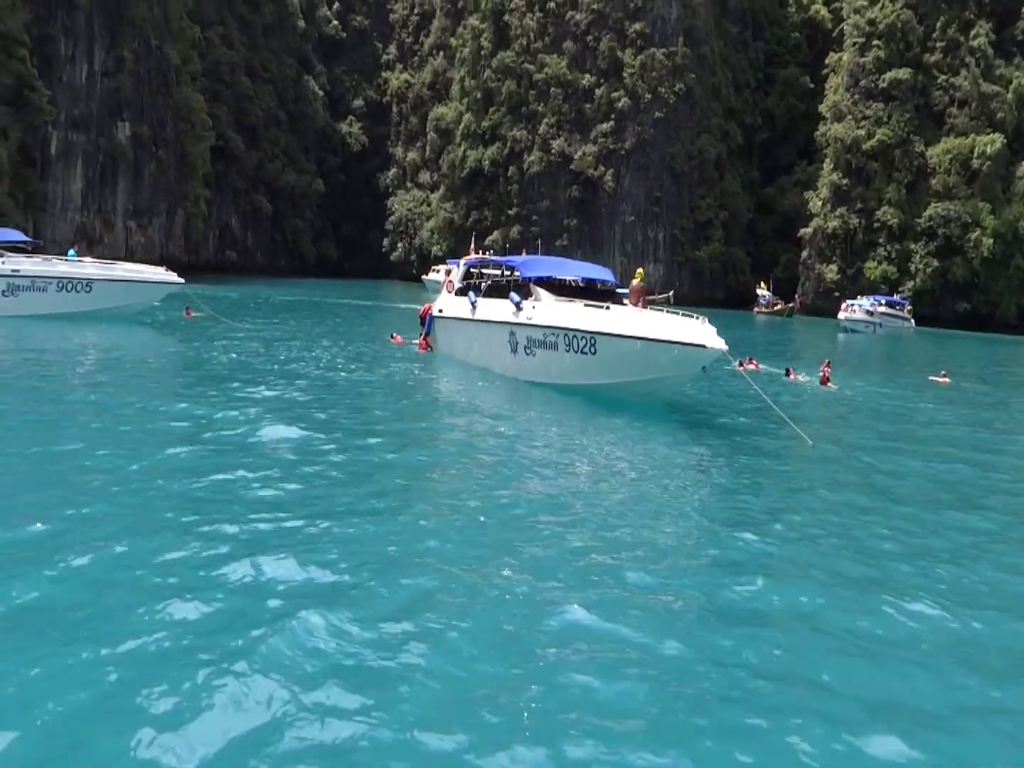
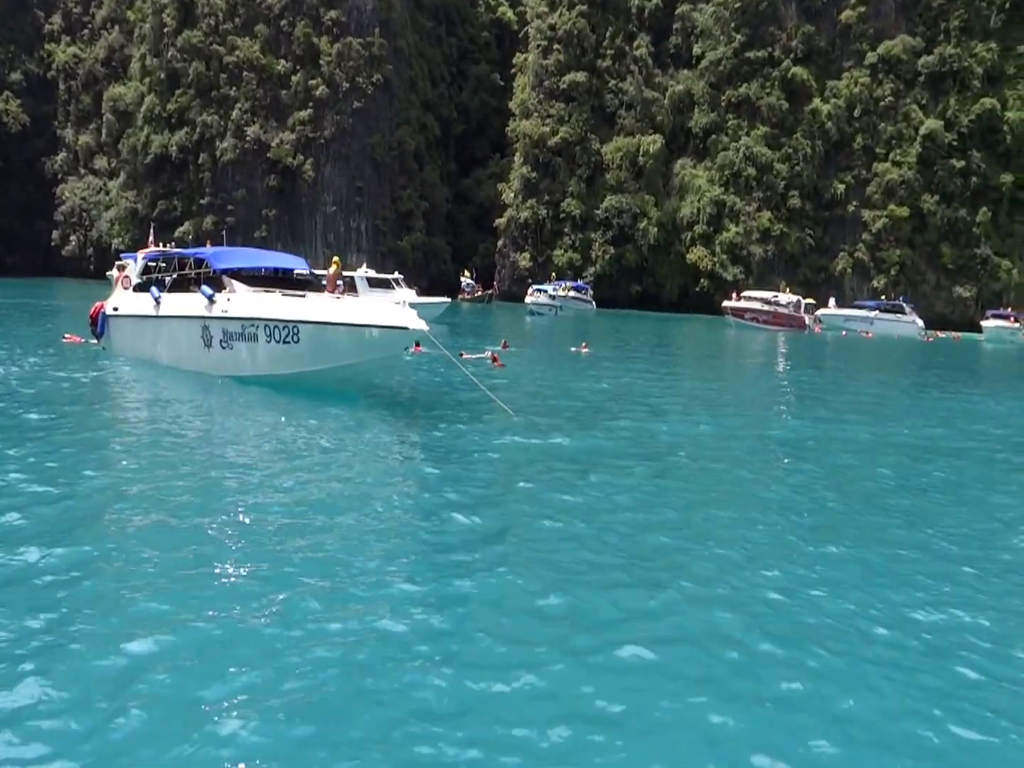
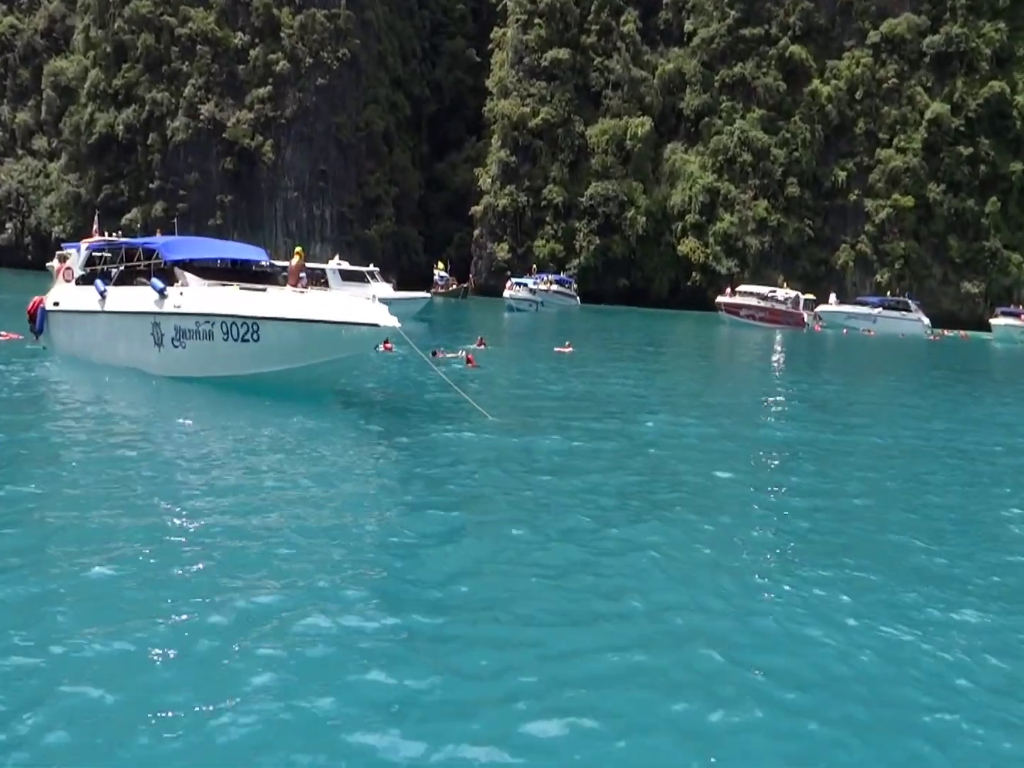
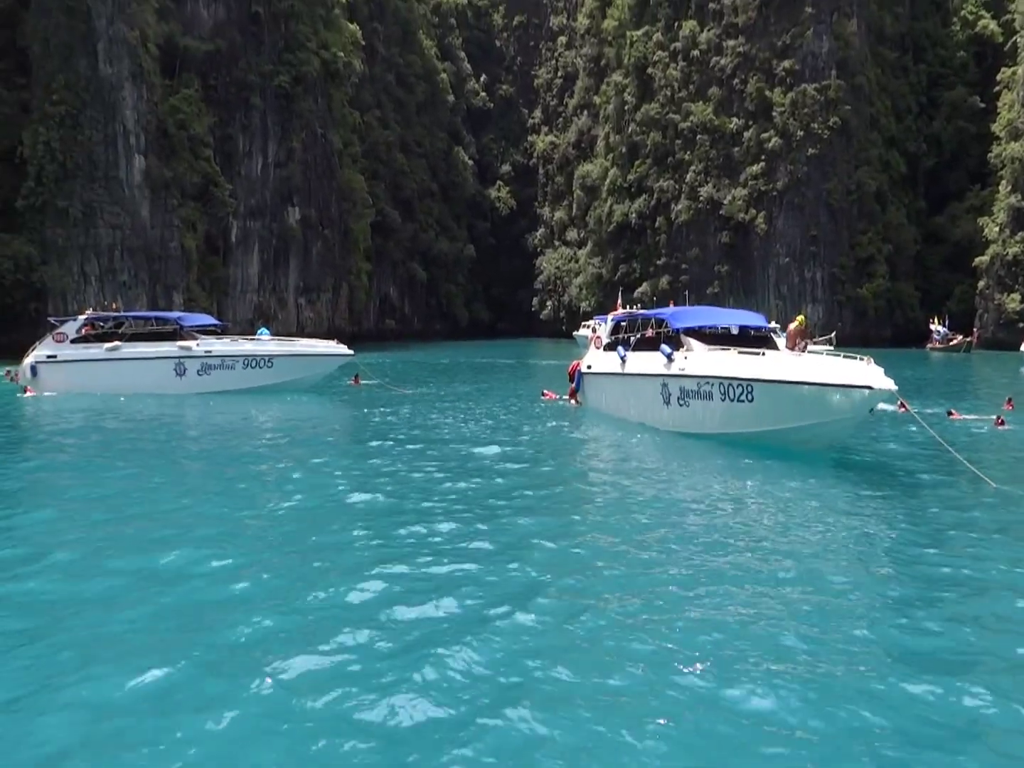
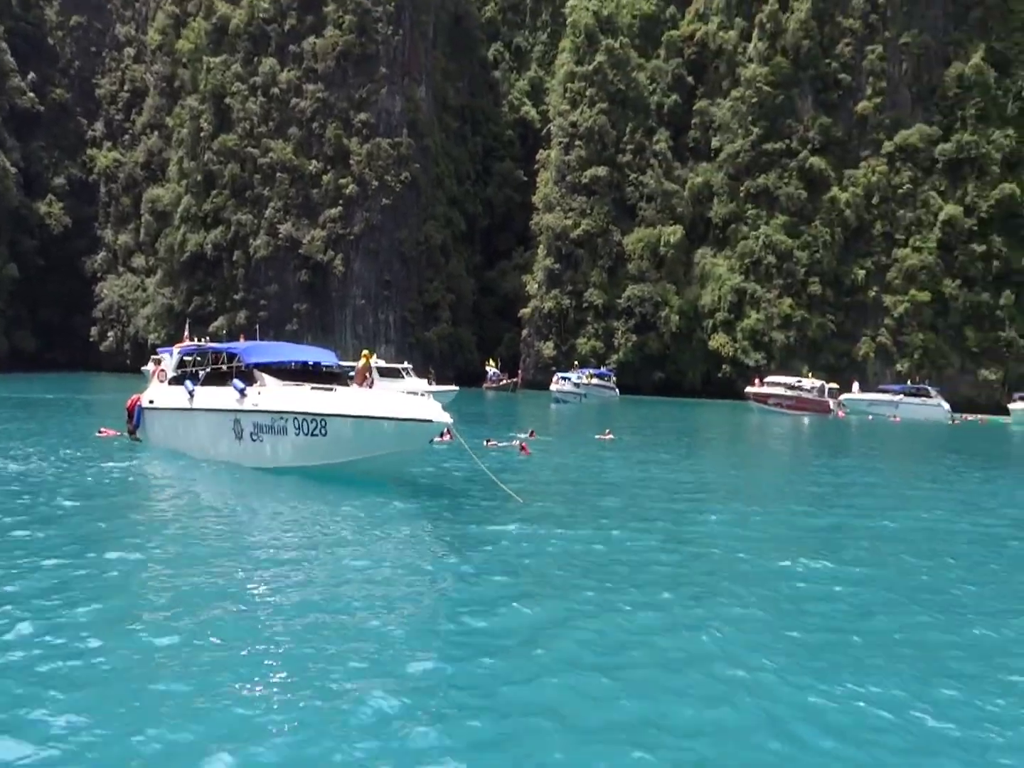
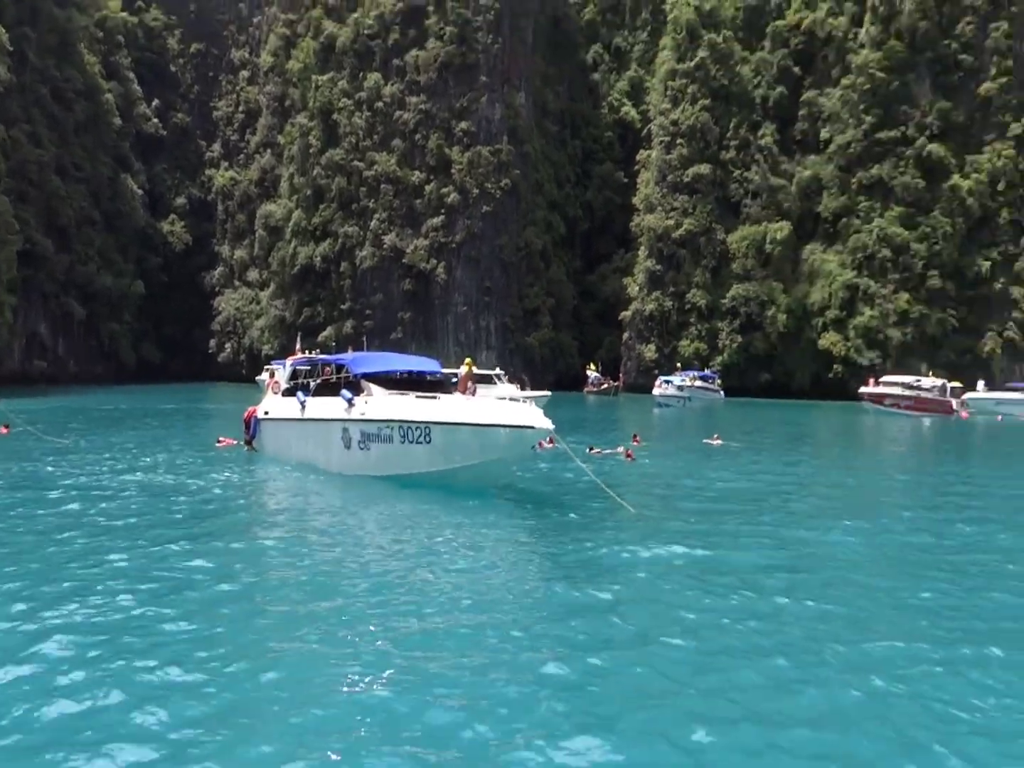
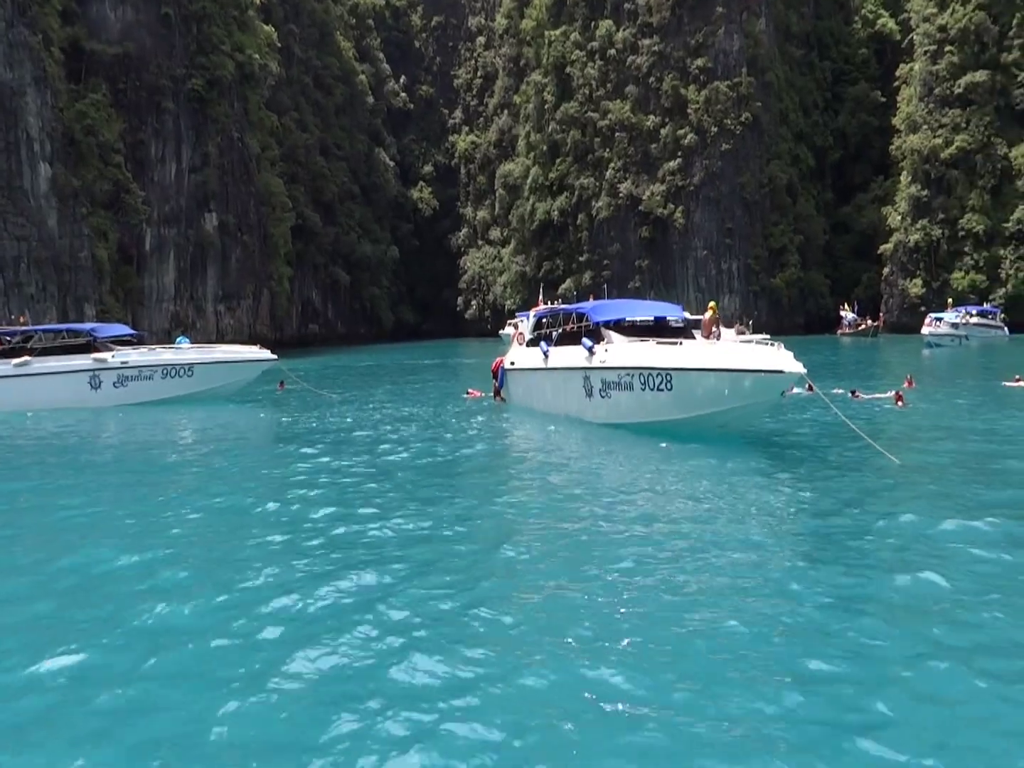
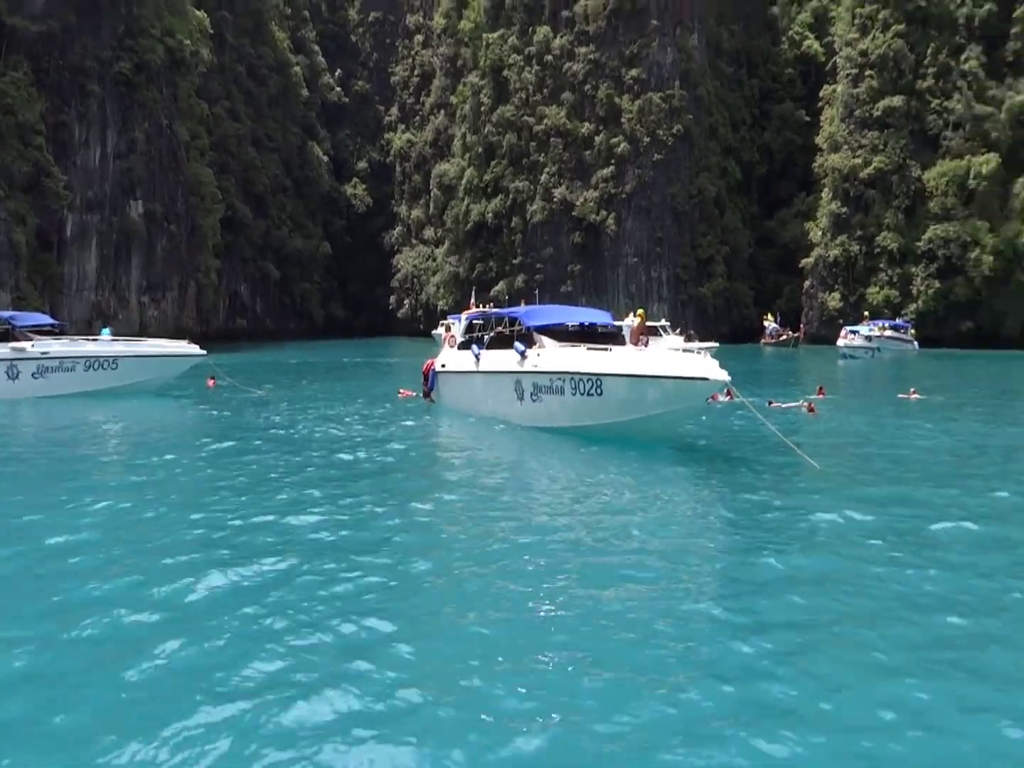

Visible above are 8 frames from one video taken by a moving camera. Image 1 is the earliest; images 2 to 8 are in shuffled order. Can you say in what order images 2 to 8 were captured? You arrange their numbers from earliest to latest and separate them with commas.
4, 7, 8, 6, 5, 2, 3
